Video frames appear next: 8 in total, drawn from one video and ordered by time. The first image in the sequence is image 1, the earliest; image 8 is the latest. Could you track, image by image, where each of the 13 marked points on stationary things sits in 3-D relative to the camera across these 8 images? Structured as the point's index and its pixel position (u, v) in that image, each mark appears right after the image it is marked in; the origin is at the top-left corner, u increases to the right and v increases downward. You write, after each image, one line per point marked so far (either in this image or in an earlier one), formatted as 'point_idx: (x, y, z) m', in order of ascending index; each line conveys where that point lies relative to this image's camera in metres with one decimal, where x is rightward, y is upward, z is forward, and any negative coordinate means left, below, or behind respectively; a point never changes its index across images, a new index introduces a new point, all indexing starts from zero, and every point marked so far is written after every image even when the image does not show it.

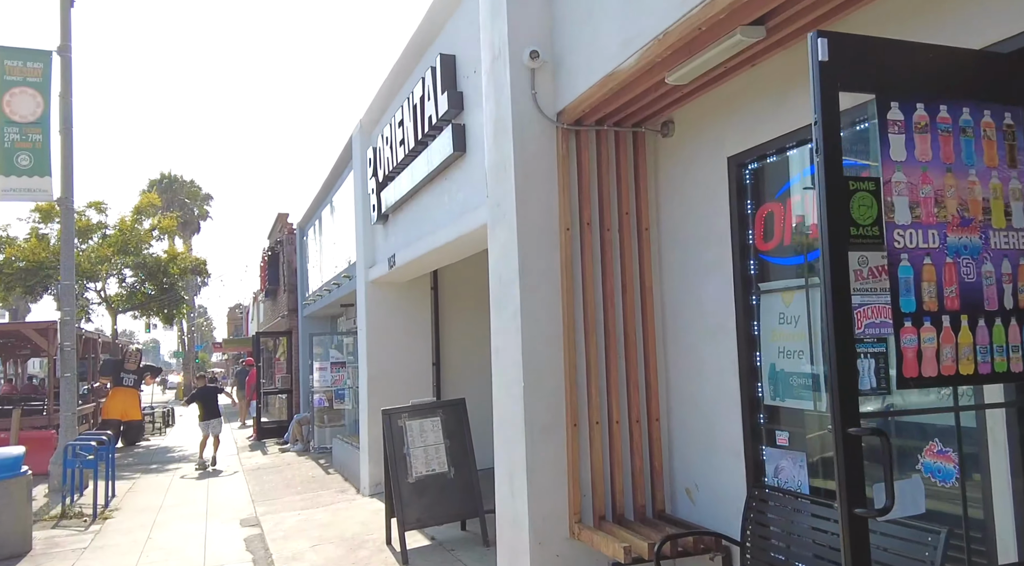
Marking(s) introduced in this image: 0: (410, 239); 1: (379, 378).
0: (-1.1, +0.5, +7.7) m
1: (-1.7, -1.2, +9.3) m
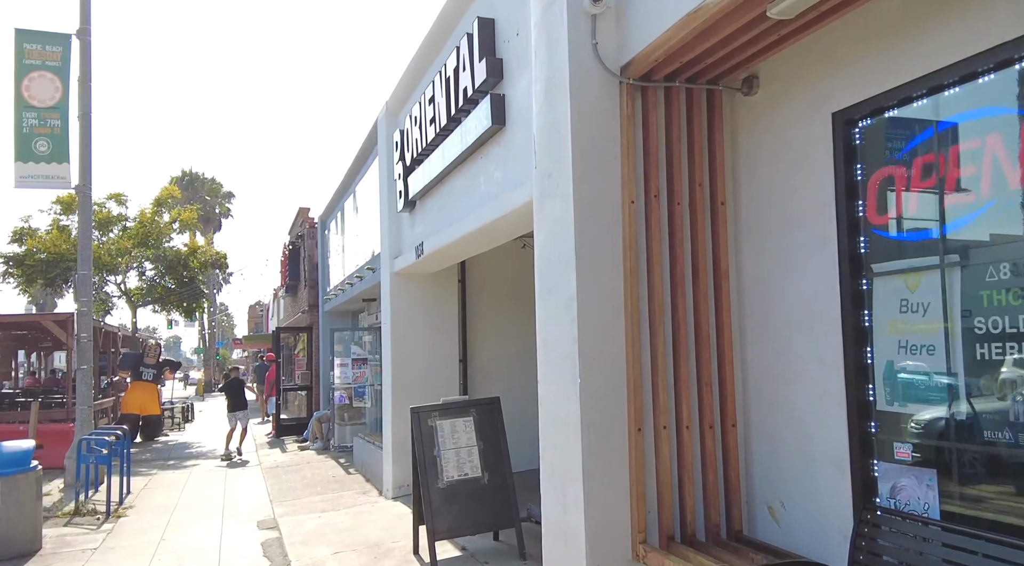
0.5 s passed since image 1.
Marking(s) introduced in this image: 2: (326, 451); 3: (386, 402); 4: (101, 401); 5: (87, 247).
0: (-0.7, +0.6, +7.1) m
1: (-1.3, -1.1, +8.8) m
2: (-3.6, -3.2, +13.8) m
3: (-1.5, -1.5, +9.0) m
4: (-9.9, -2.9, +17.3) m
5: (-6.7, +0.6, +11.4) m
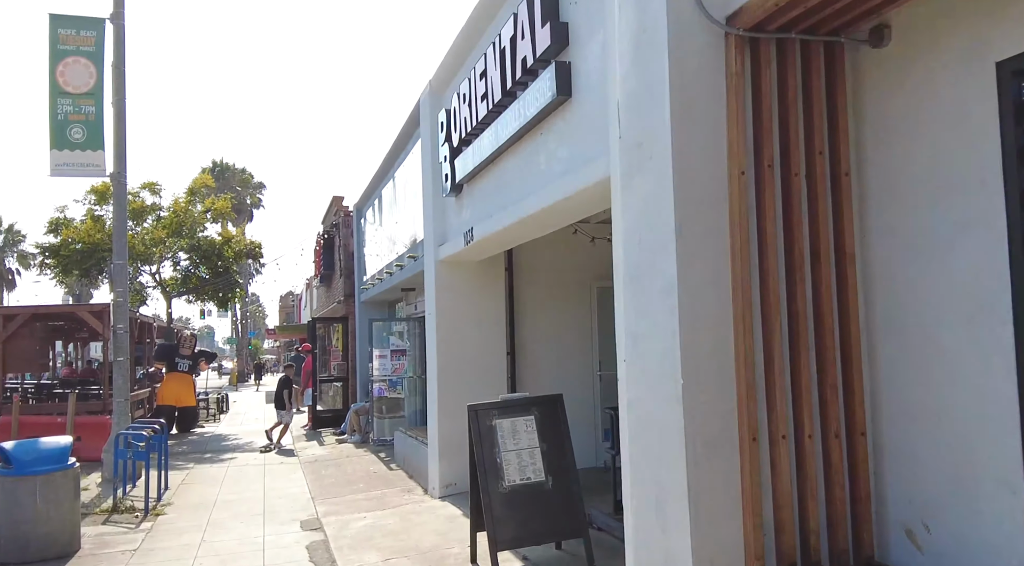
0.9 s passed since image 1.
0: (-0.2, +0.7, +6.7) m
1: (-0.7, -1.0, +8.3) m
2: (-2.8, -3.0, +13.5) m
3: (-0.9, -1.4, +8.6) m
4: (-8.9, -2.6, +17.2) m
5: (-6.0, +0.7, +11.2) m
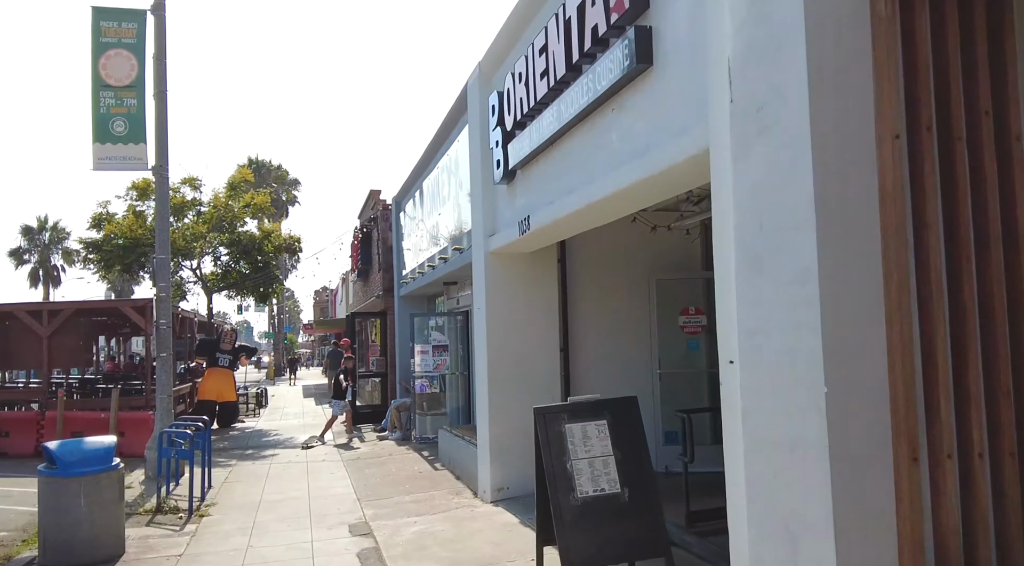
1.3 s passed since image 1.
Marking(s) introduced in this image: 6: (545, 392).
0: (+0.3, +0.7, +6.3) m
1: (-0.1, -0.9, +8.0) m
2: (-1.9, -2.9, +13.2) m
3: (-0.3, -1.3, +8.2) m
4: (-7.9, -2.5, +17.2) m
5: (-5.3, +0.8, +11.0) m
6: (+0.4, -1.2, +8.1) m
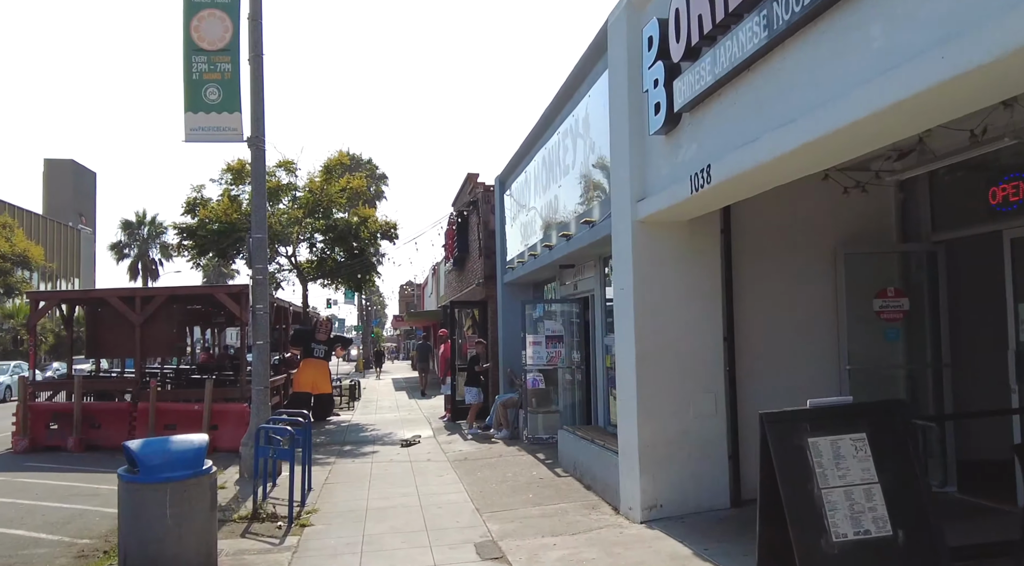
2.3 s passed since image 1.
0: (+1.6, +1.0, +4.8) m
1: (+1.3, -0.7, +6.6) m
2: (0.0, -2.6, +12.0) m
3: (+1.1, -1.1, +6.8) m
4: (-5.5, -2.2, +16.6) m
5: (-3.5, +1.1, +10.2) m
6: (+1.8, -1.0, +6.6) m
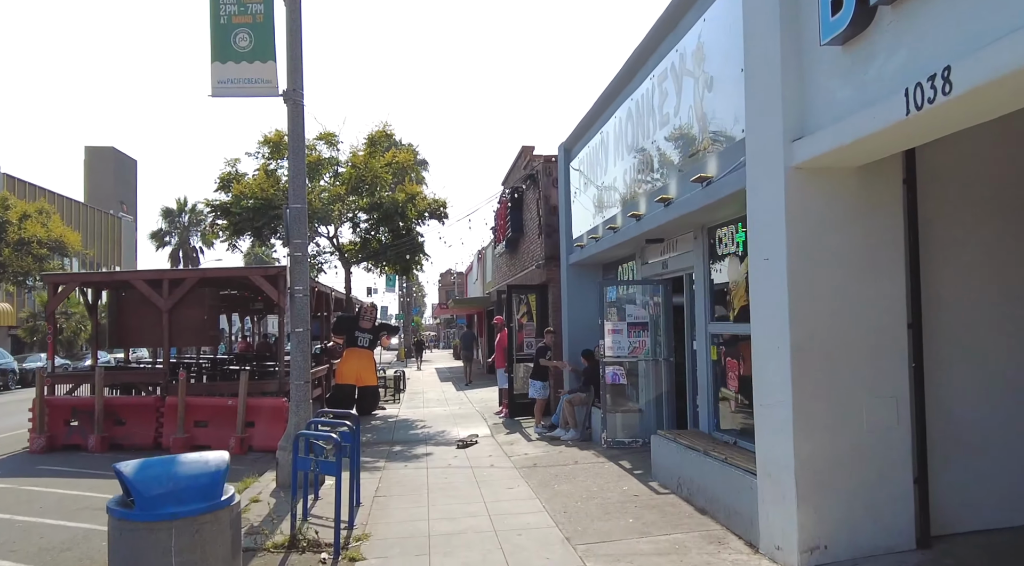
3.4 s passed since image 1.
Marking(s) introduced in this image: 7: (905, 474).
0: (+2.2, +1.2, +3.1) m
1: (+2.0, -0.5, +4.9) m
2: (+1.1, -2.3, +10.4) m
3: (+1.9, -0.8, +5.2) m
4: (-4.2, -1.9, +15.3) m
5: (-2.6, +1.3, +8.7) m
6: (+2.6, -0.8, +5.0) m
7: (+2.8, -1.4, +5.1) m
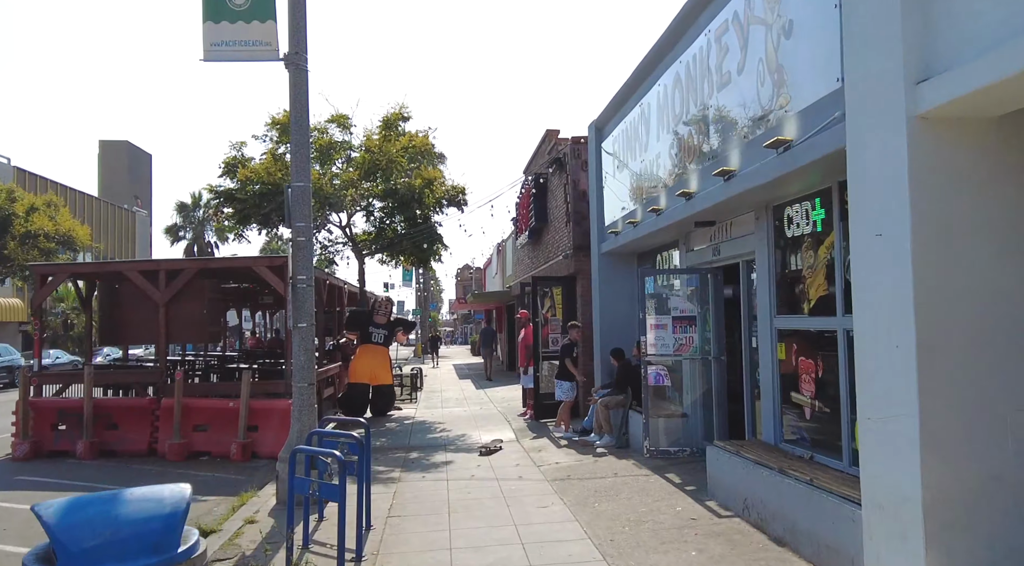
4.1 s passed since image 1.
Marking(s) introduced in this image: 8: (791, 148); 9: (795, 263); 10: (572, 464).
0: (+2.4, +1.3, +2.0) m
1: (+2.3, -0.4, +3.8) m
2: (+1.5, -2.2, +9.3) m
3: (+2.1, -0.7, +4.1) m
4: (-3.7, -1.7, +14.4) m
5: (-2.3, +1.4, +7.7) m
6: (+2.8, -0.7, +3.8) m
7: (+3.0, -1.2, +3.9) m
8: (+2.1, +1.0, +5.5) m
9: (+2.5, +0.2, +6.4) m
10: (+0.8, -2.3, +9.0) m
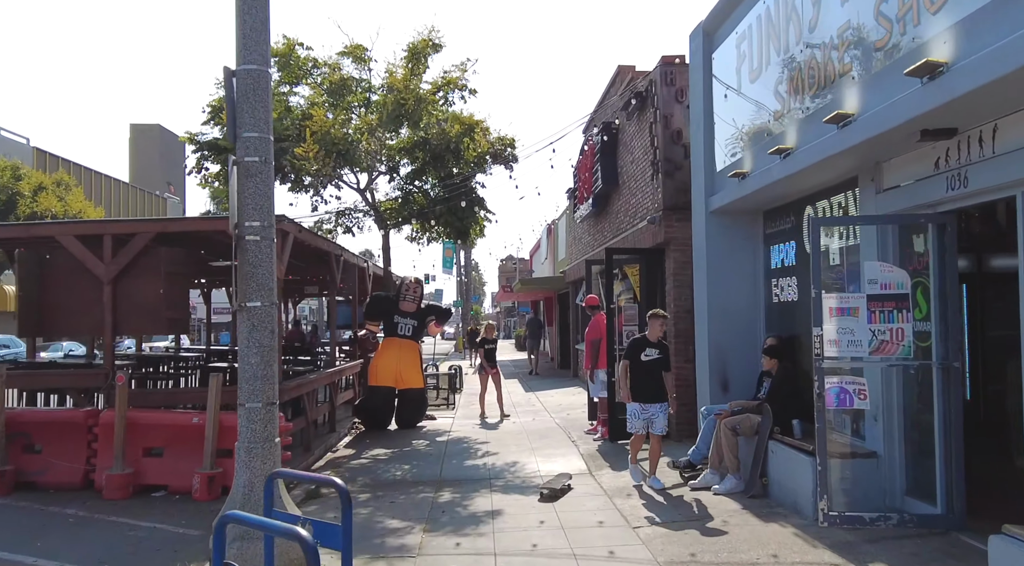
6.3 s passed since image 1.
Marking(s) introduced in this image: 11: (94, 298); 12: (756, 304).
0: (+2.7, +1.5, -1.4) m
1: (+2.7, -0.1, +0.4) m
2: (+2.2, -1.9, +6.0) m
3: (+2.5, -0.5, +0.7) m
4: (-2.7, -1.3, +11.3) m
5: (-1.7, +1.8, +4.6) m
6: (+3.2, -0.4, +0.4) m
7: (+3.4, -1.0, +0.5) m
8: (+2.6, +1.3, +2.1) m
9: (+3.0, +0.5, +3.0) m
10: (+1.4, -1.9, +5.7) m
11: (-4.8, -0.2, +8.2) m
12: (+2.7, -0.2, +8.1) m
